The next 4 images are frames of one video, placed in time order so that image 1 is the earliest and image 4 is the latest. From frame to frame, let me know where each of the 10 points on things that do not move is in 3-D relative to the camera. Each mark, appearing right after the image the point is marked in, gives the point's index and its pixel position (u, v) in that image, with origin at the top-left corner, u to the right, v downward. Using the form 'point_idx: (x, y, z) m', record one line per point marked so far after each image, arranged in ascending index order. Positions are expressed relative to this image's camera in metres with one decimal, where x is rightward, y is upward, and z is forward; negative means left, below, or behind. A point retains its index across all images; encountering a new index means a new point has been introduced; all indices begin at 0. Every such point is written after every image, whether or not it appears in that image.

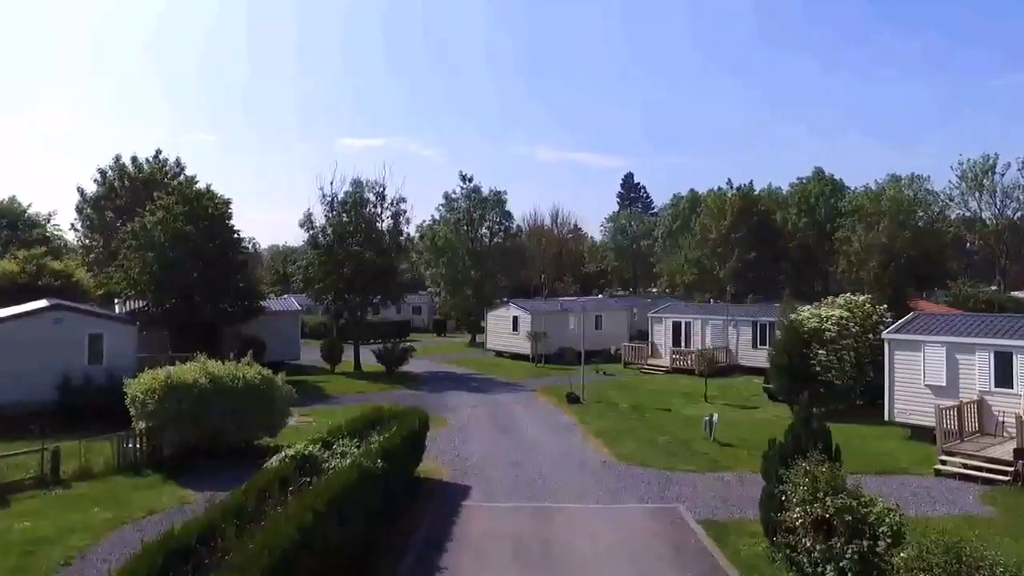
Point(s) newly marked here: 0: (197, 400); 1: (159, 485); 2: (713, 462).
0: (-6.5, -2.3, +16.8) m
1: (-6.6, -3.7, +15.3) m
2: (+4.3, -3.8, +17.7) m
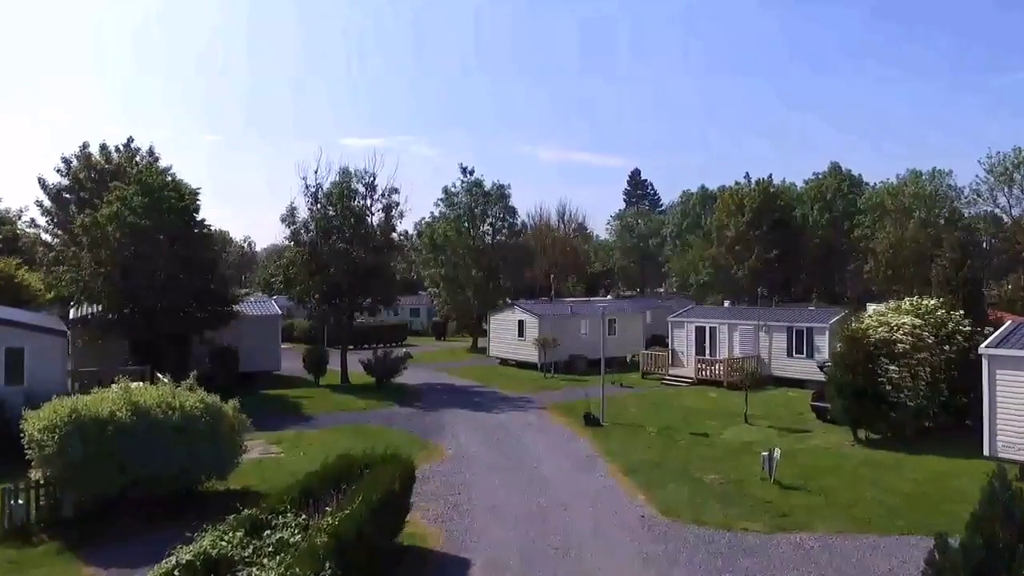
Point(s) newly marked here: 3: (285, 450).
0: (-6.3, -2.4, +12.9) m
1: (-6.4, -3.8, +11.4) m
2: (+4.5, -3.8, +13.8) m
3: (-5.5, -3.9, +19.7) m
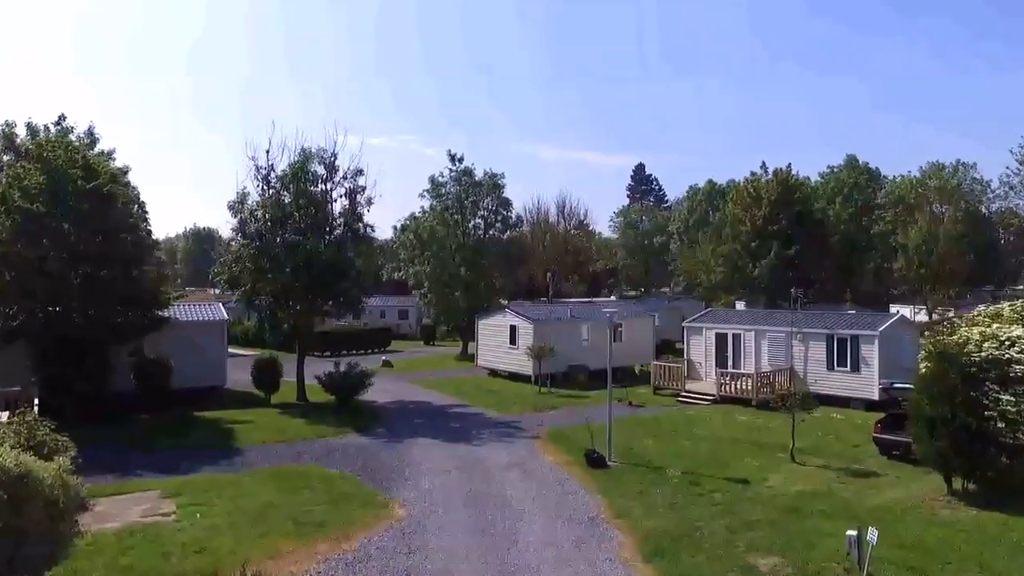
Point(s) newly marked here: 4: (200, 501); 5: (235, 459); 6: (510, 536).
0: (-6.8, -2.4, +7.7) m
1: (-6.8, -3.8, +6.3) m
2: (+4.1, -3.8, +8.6) m
3: (-5.9, -3.9, +14.6) m
4: (-5.7, -3.9, +15.0) m
5: (-6.4, -3.9, +18.9) m
6: (0.0, -3.9, +13.0) m
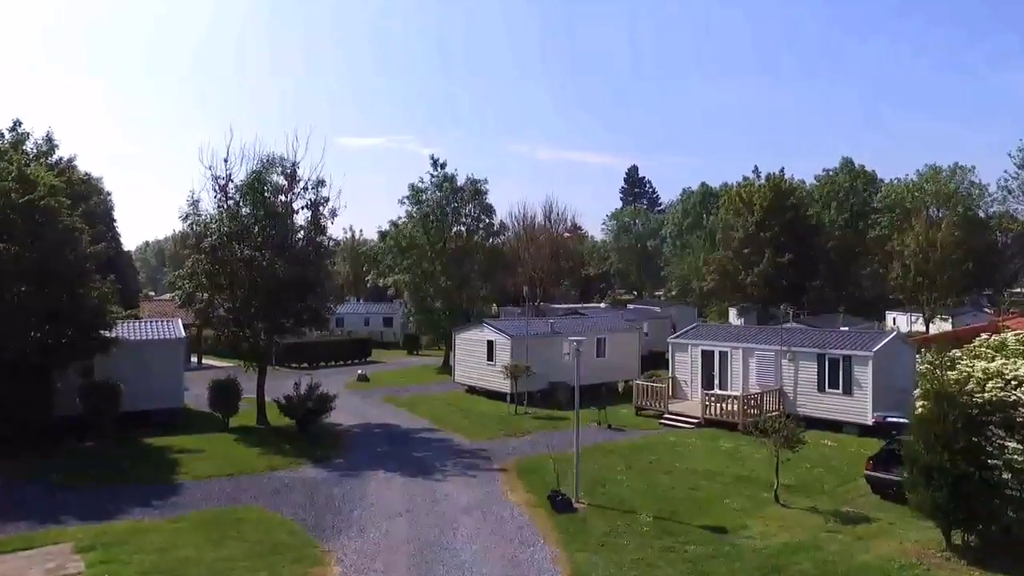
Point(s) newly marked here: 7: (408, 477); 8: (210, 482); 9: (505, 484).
0: (-7.6, -3.0, +6.2) m
1: (-7.6, -4.3, +4.7) m
2: (+3.3, -4.4, +7.1) m
3: (-6.8, -4.4, +13.0) m
4: (-6.6, -4.4, +13.5) m
5: (-7.3, -4.5, +17.4) m
6: (-0.9, -4.4, +11.5) m
7: (-2.5, -4.5, +19.3) m
8: (-7.0, -4.5, +18.9) m
9: (-0.1, -4.4, +18.4) m
